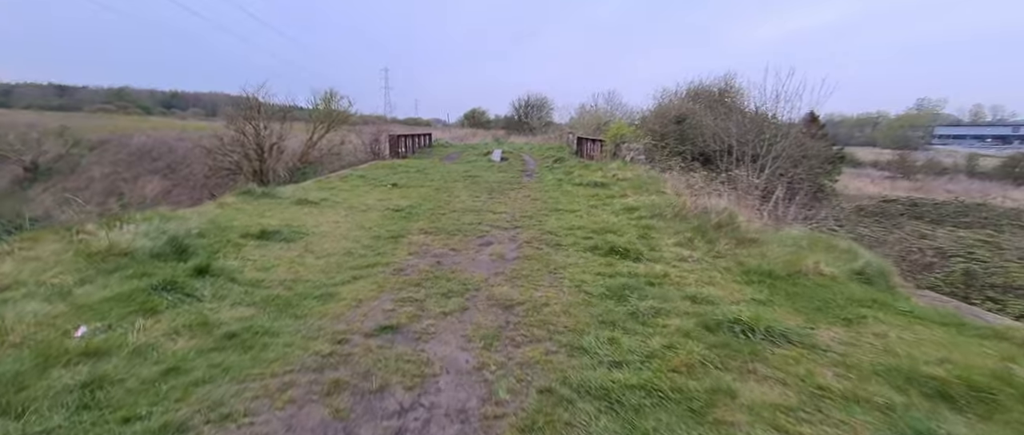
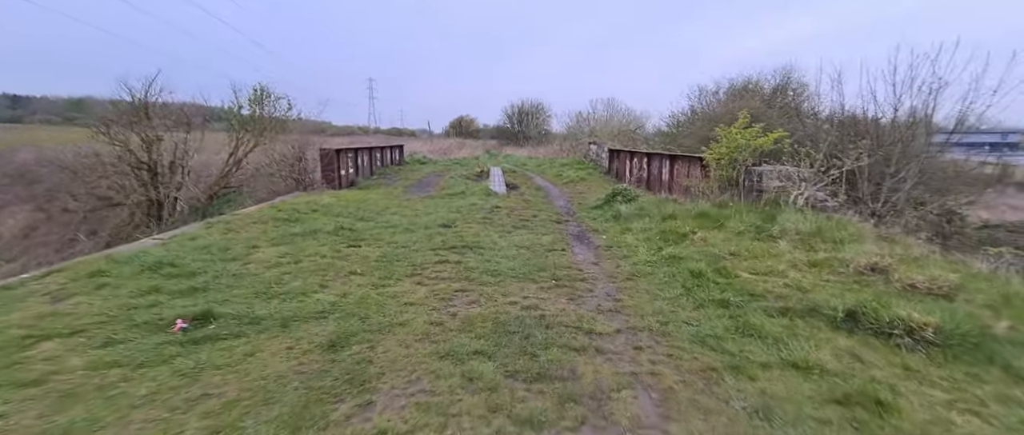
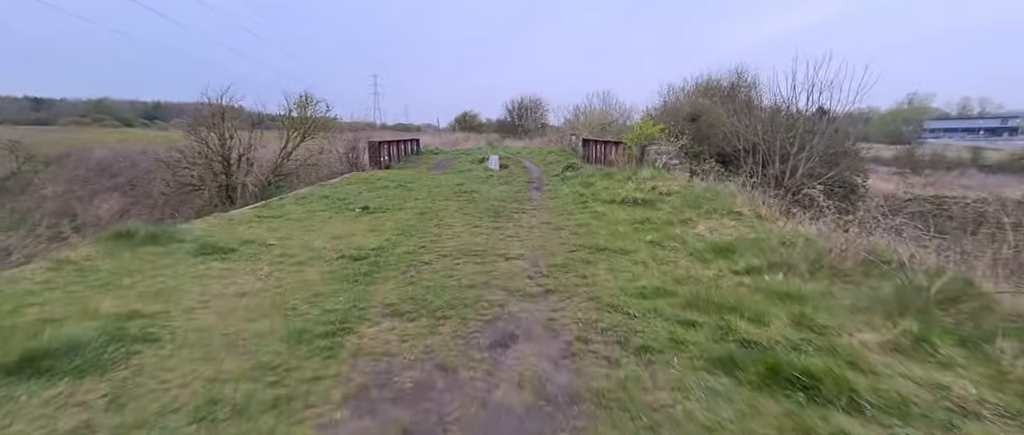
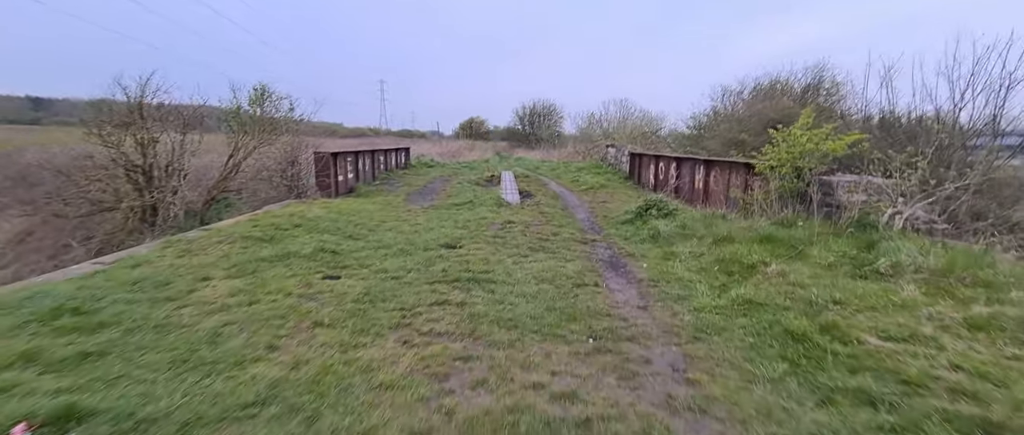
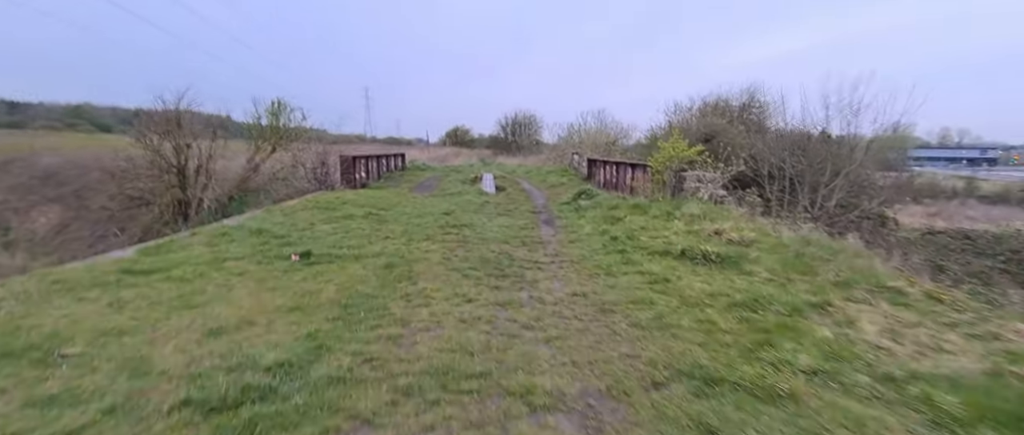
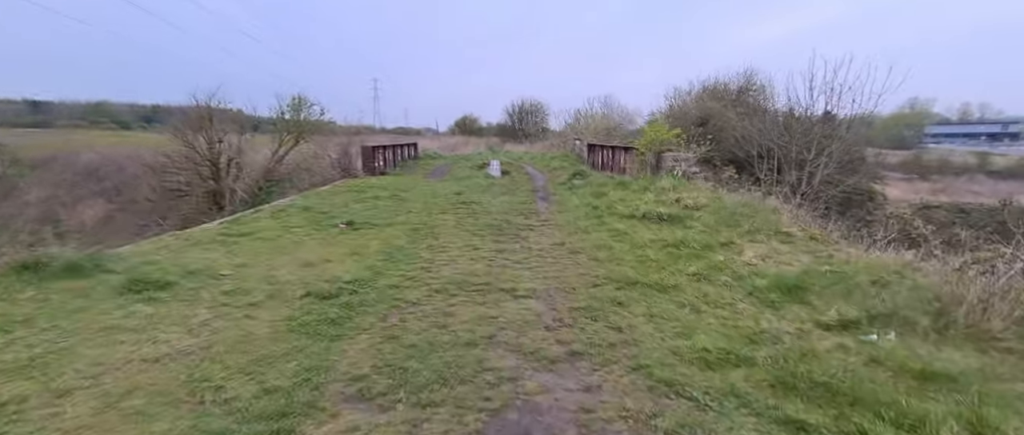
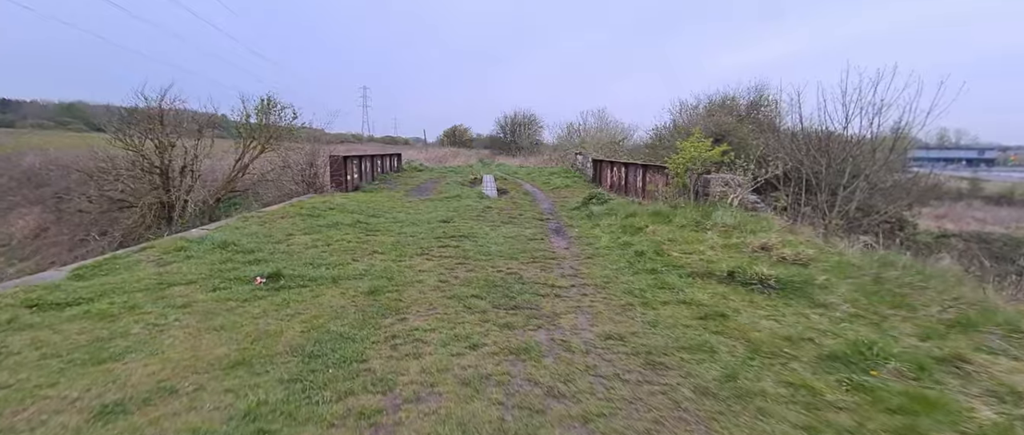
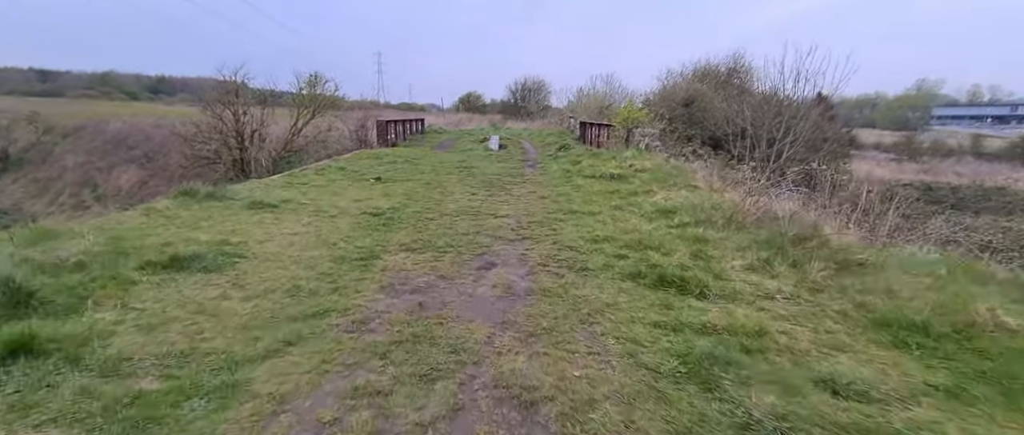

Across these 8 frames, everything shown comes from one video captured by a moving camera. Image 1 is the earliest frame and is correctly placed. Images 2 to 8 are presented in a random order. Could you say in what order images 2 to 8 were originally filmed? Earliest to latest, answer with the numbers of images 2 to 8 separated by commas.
8, 3, 6, 5, 7, 2, 4
